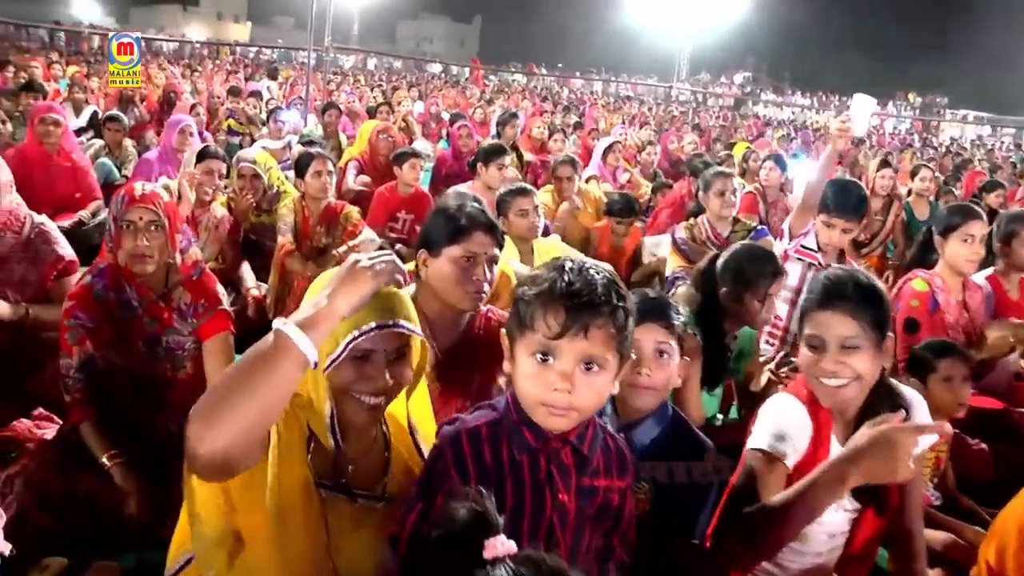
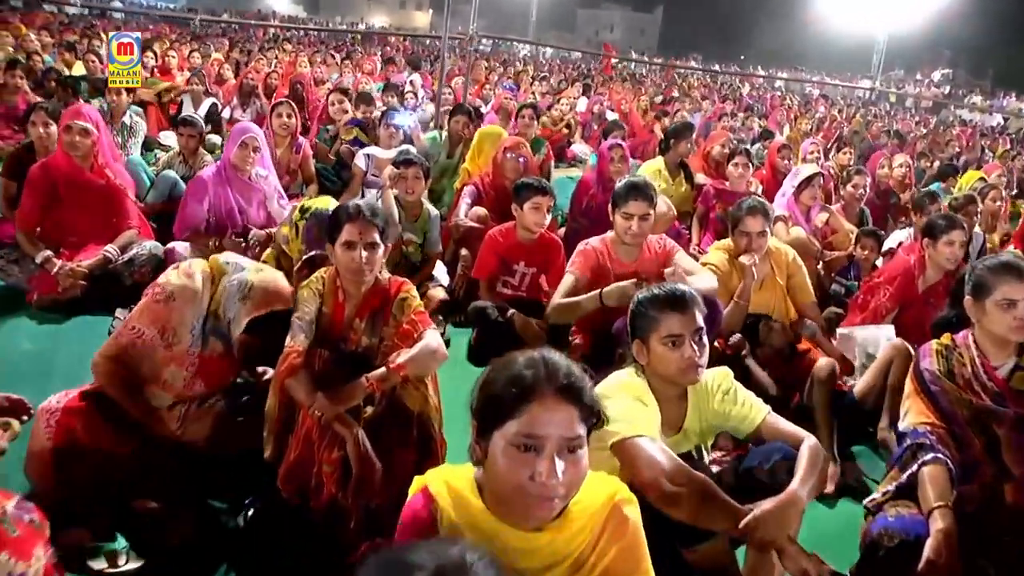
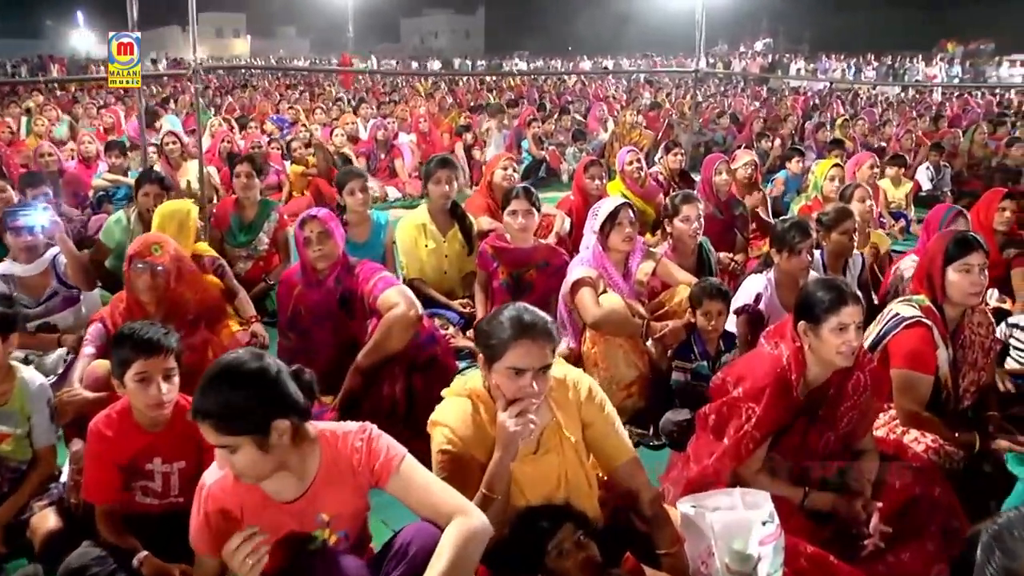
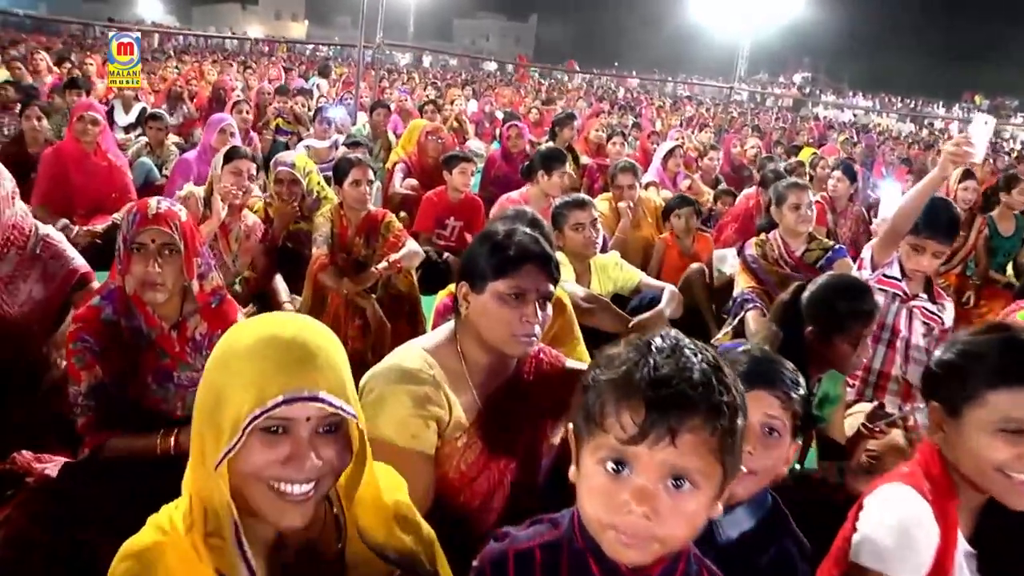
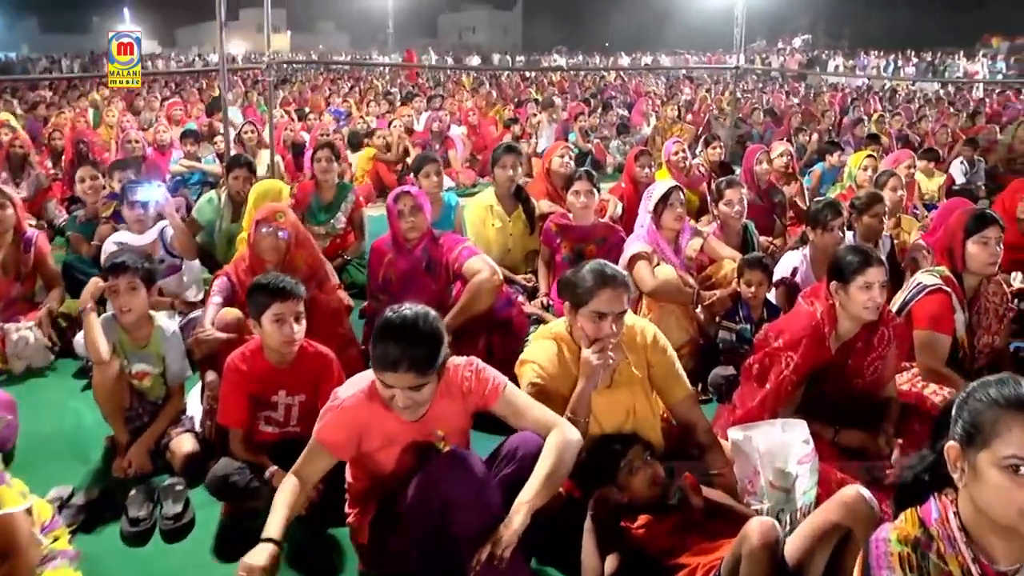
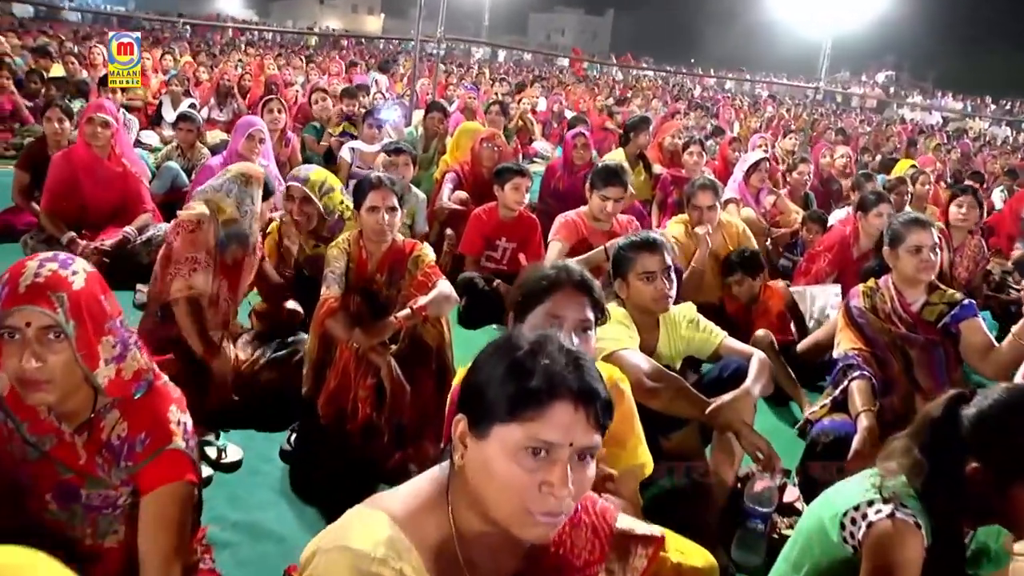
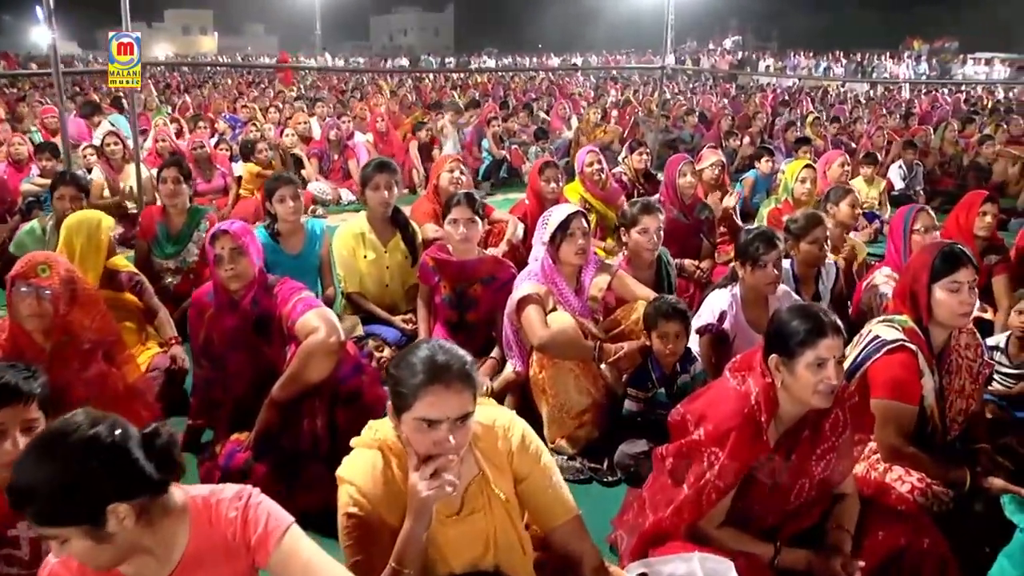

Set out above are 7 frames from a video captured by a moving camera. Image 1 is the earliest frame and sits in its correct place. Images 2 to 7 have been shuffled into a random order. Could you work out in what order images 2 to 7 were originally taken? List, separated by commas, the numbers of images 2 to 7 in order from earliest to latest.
4, 6, 2, 5, 3, 7
